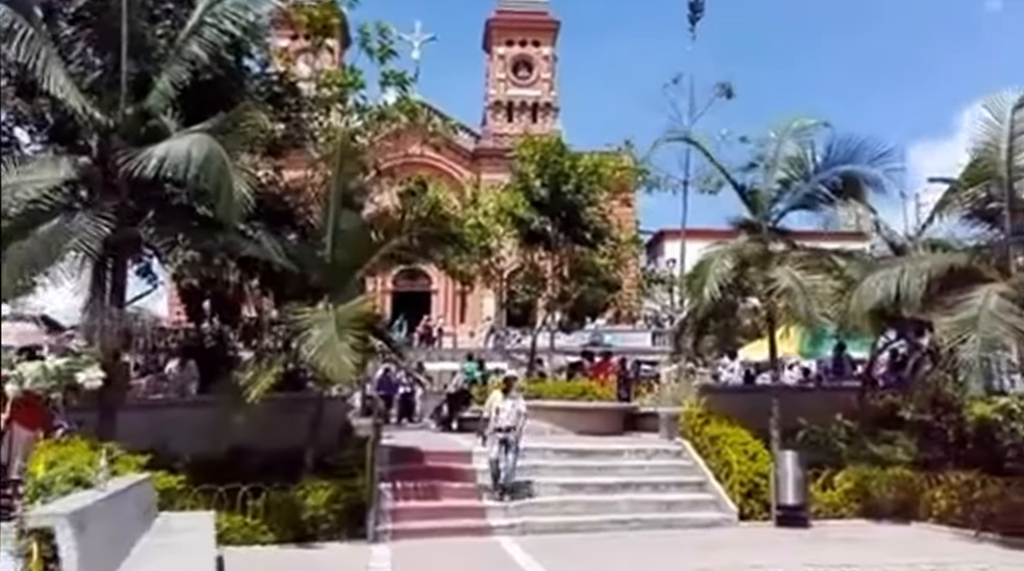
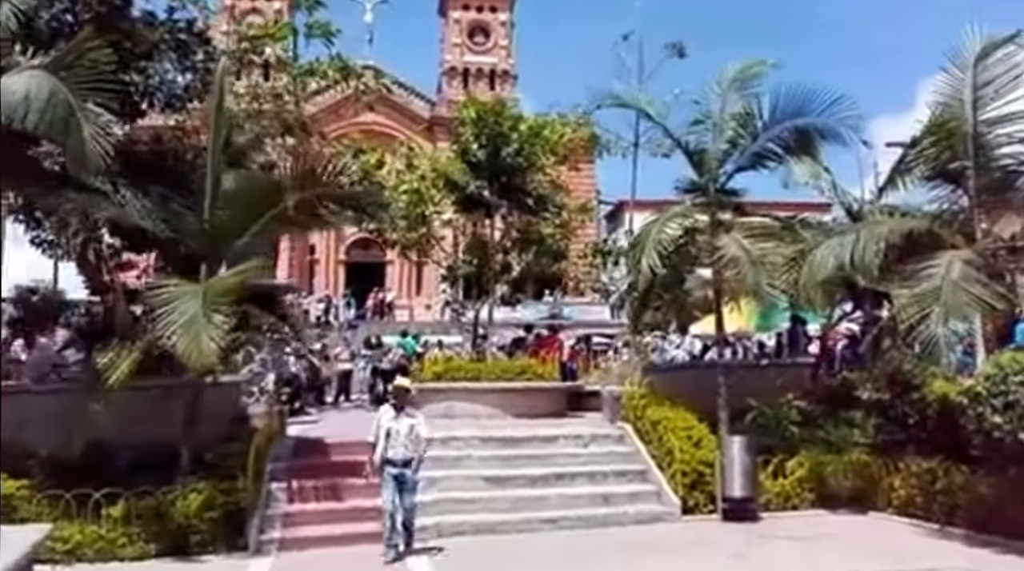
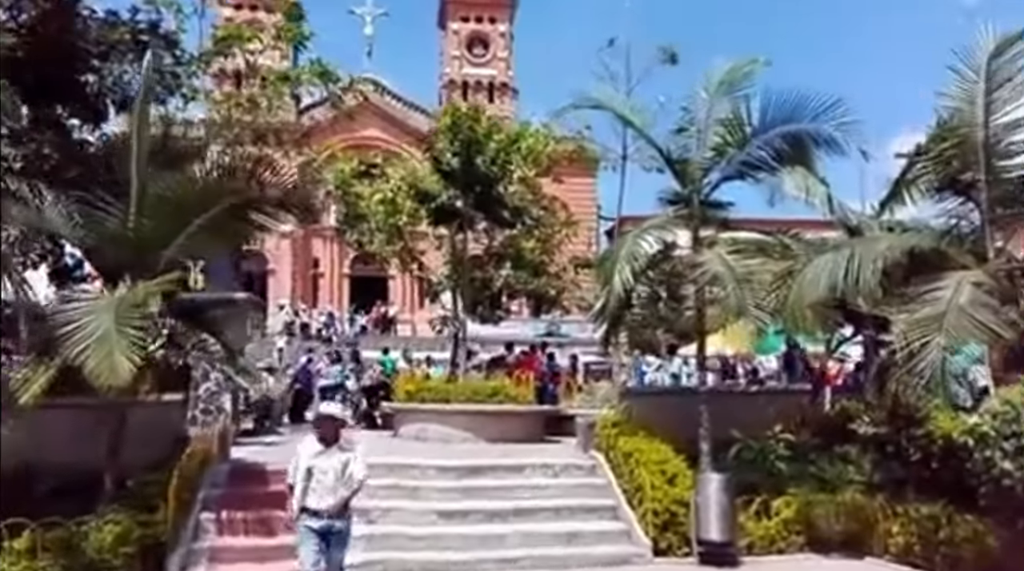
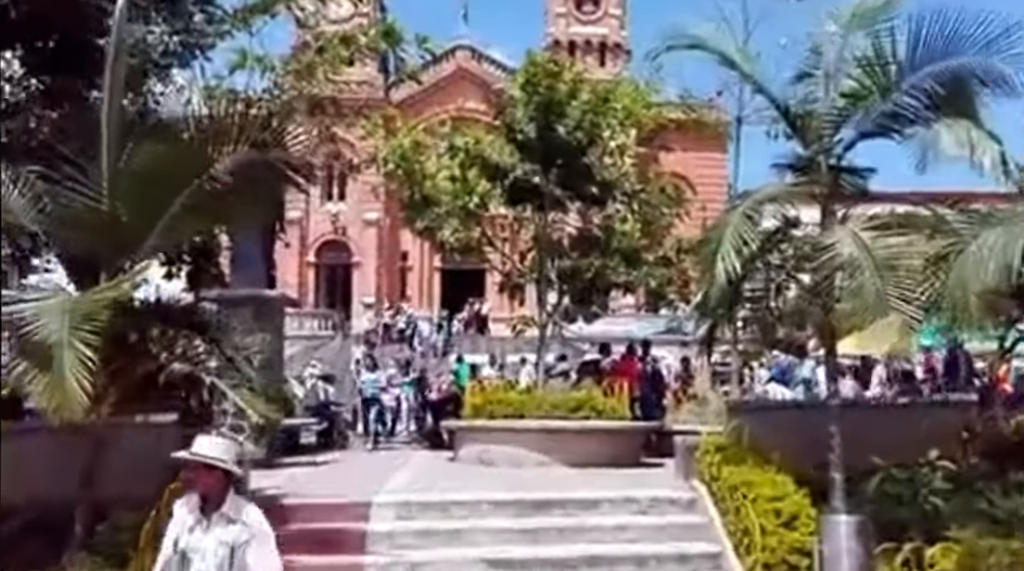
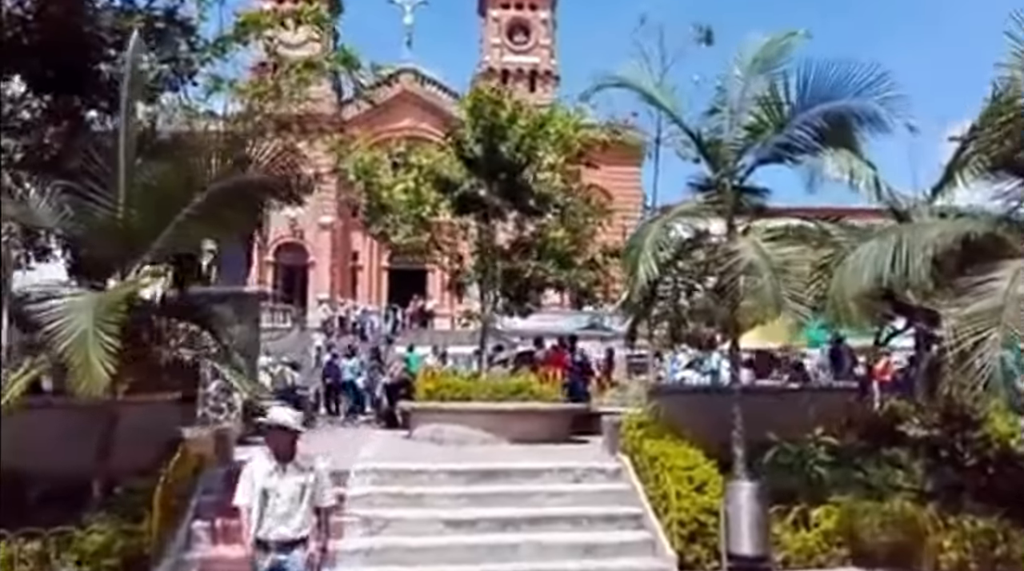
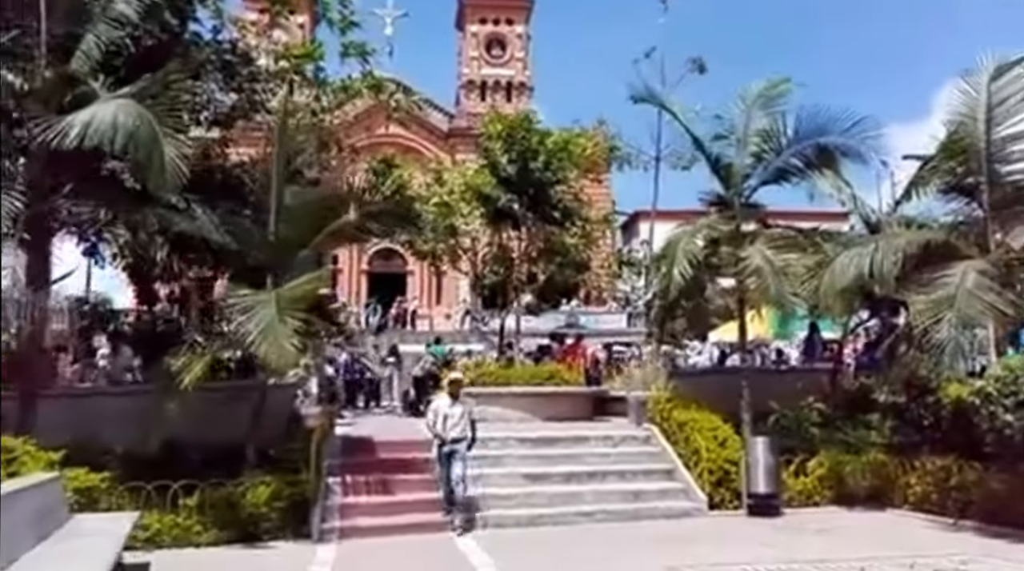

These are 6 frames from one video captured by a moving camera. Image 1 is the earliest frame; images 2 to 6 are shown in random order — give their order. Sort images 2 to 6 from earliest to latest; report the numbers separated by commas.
6, 2, 3, 5, 4
